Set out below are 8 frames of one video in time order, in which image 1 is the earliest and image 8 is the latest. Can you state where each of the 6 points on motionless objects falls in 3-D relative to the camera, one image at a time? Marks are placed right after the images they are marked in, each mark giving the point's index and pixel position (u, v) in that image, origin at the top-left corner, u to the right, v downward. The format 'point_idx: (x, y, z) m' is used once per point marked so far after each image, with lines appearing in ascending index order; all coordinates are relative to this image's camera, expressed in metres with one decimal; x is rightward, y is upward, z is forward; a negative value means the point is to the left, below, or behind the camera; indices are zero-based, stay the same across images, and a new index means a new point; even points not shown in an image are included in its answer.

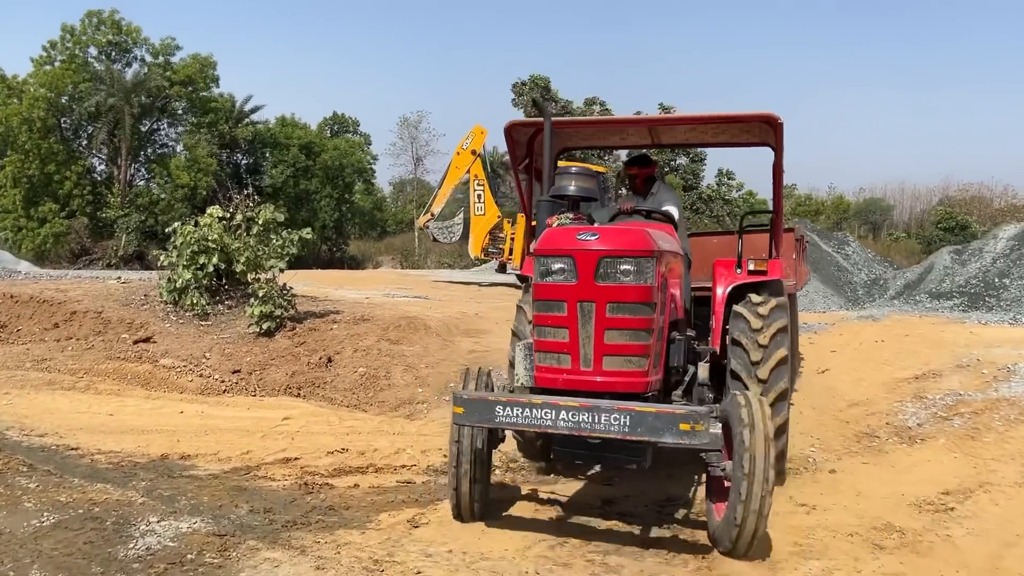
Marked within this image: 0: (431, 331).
0: (-1.0, -0.6, +10.0) m
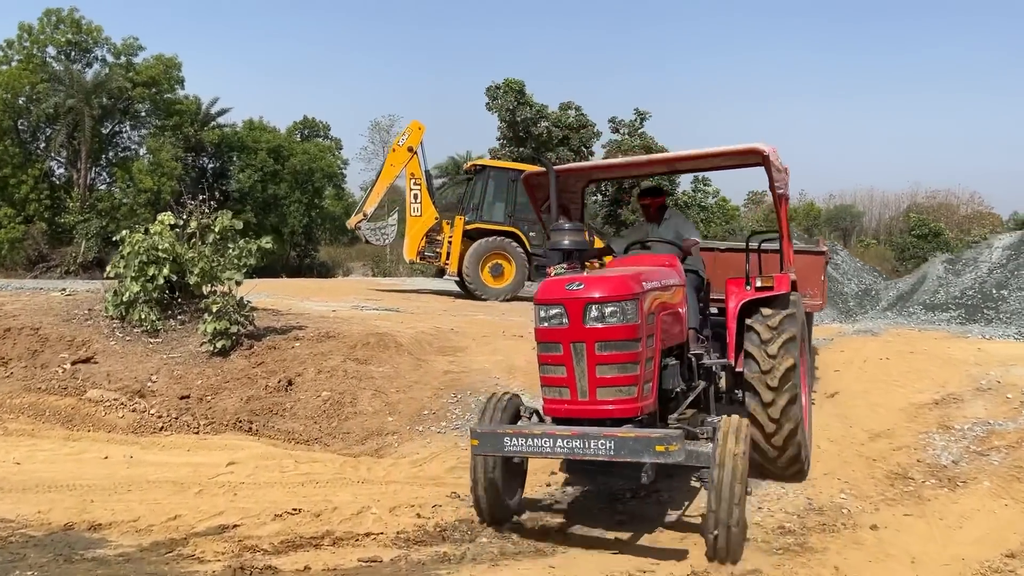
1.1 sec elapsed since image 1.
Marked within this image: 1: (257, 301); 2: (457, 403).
0: (-1.3, -0.7, +9.2) m
1: (-4.0, -0.2, +11.7) m
2: (-0.5, -1.1, +7.3) m
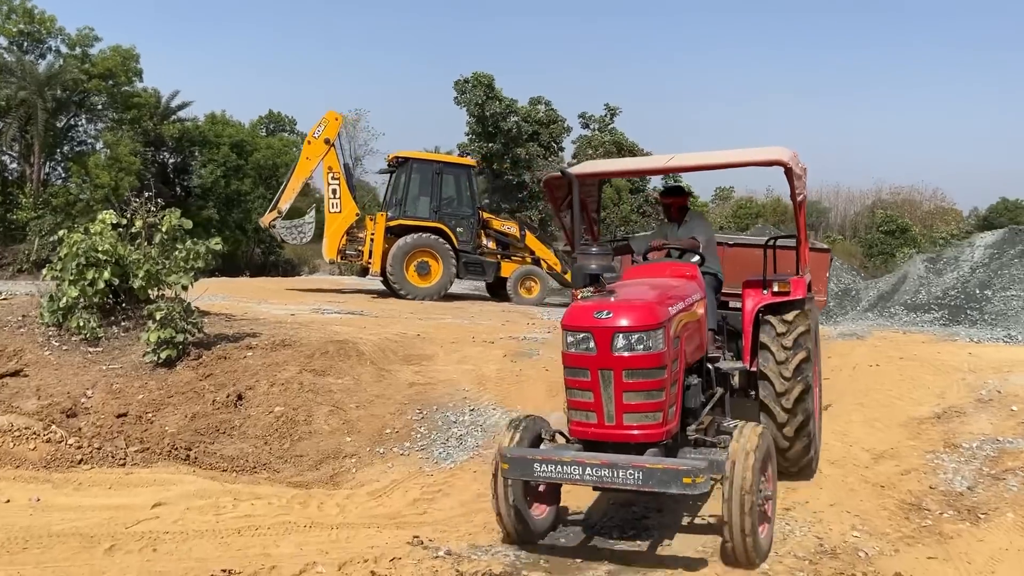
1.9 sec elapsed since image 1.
0: (-1.6, -0.8, +8.5) m
1: (-4.4, -0.2, +11.0) m
2: (-0.8, -1.2, +6.7) m
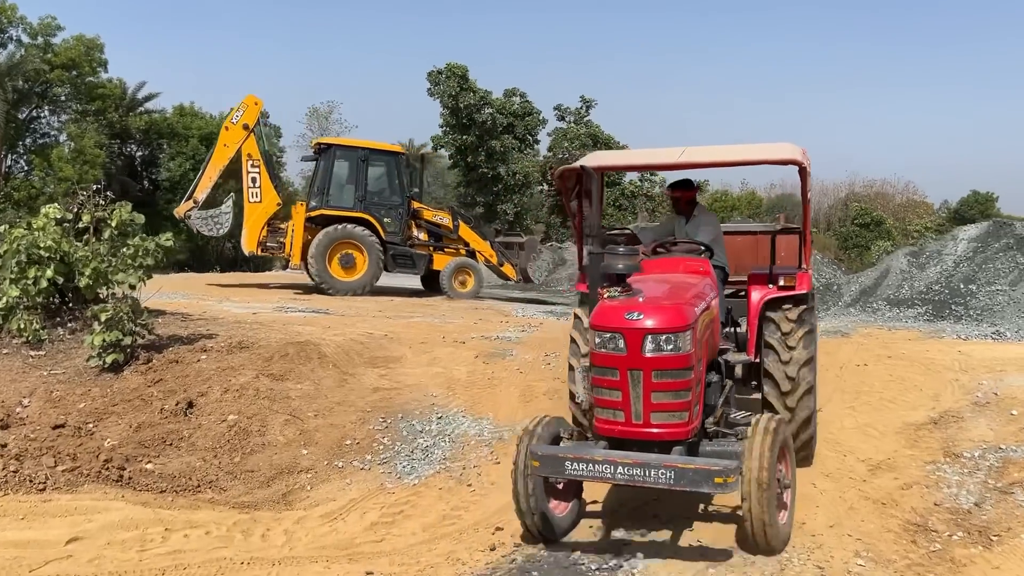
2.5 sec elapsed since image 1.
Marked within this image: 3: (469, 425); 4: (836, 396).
0: (-1.9, -0.8, +8.0) m
1: (-4.8, -0.2, +10.4) m
2: (-1.0, -1.1, +6.2) m
3: (-0.4, -1.1, +6.3) m
4: (+3.0, -1.0, +7.0) m
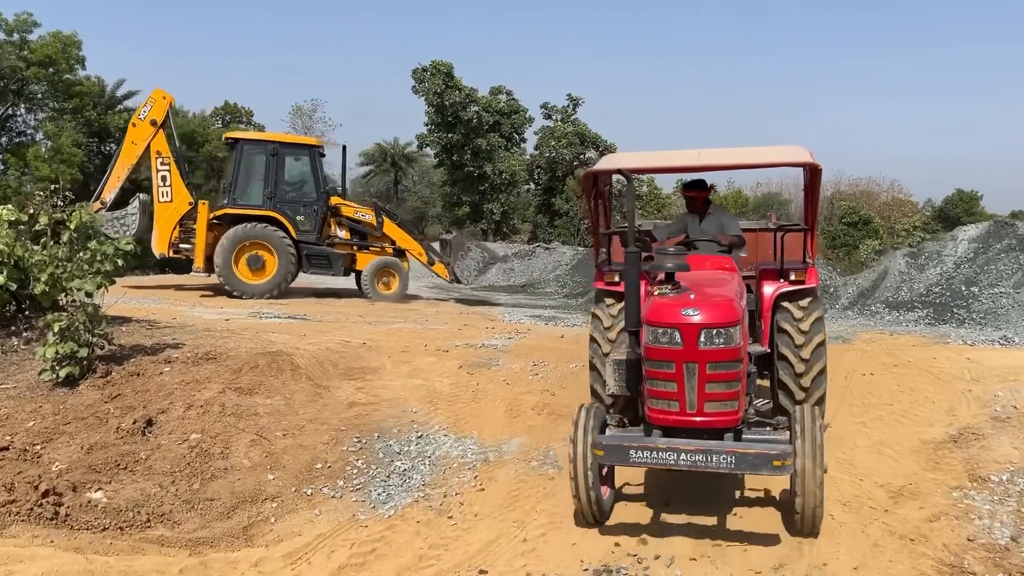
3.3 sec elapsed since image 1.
0: (-2.1, -0.8, +7.5) m
1: (-4.9, -0.3, +9.8) m
2: (-1.1, -1.2, +5.7) m
3: (-0.5, -1.2, +5.8) m
4: (+2.8, -1.0, +6.6) m
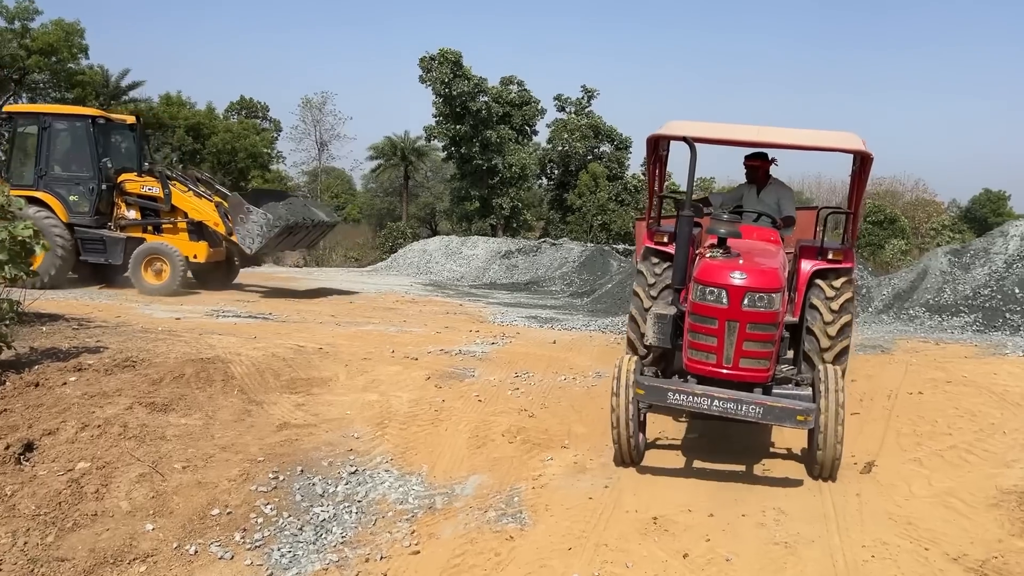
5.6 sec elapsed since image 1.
0: (-2.3, -0.8, +6.3) m
1: (-5.1, -0.2, +8.7) m
2: (-1.4, -1.2, +4.5) m
3: (-0.7, -1.2, +4.6) m
4: (+2.6, -1.1, +5.3) m
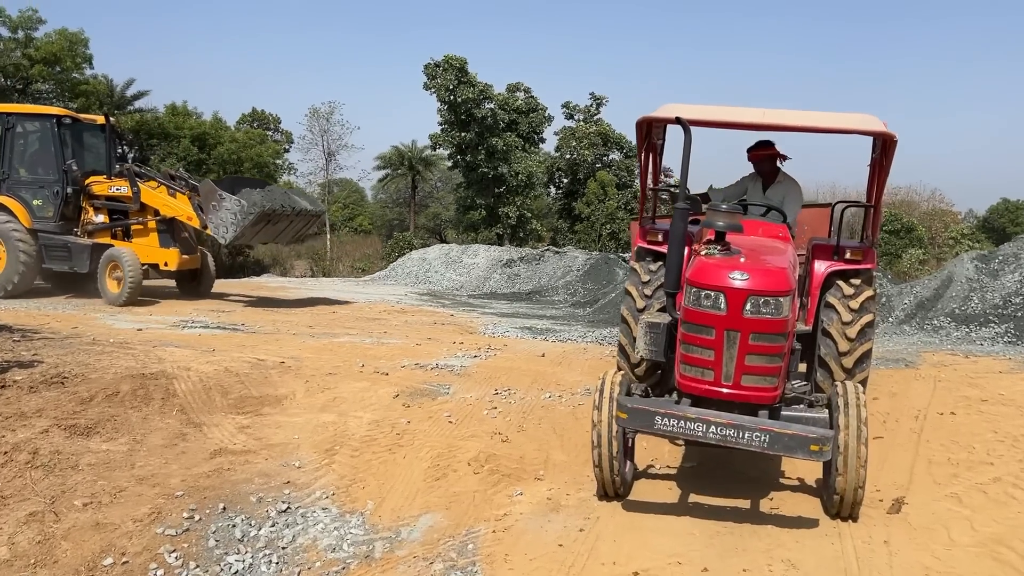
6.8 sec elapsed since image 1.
0: (-2.5, -0.8, +5.6) m
1: (-5.3, -0.3, +8.0) m
2: (-1.6, -1.2, +3.8) m
3: (-0.9, -1.2, +3.8) m
4: (+2.4, -1.1, +4.5) m
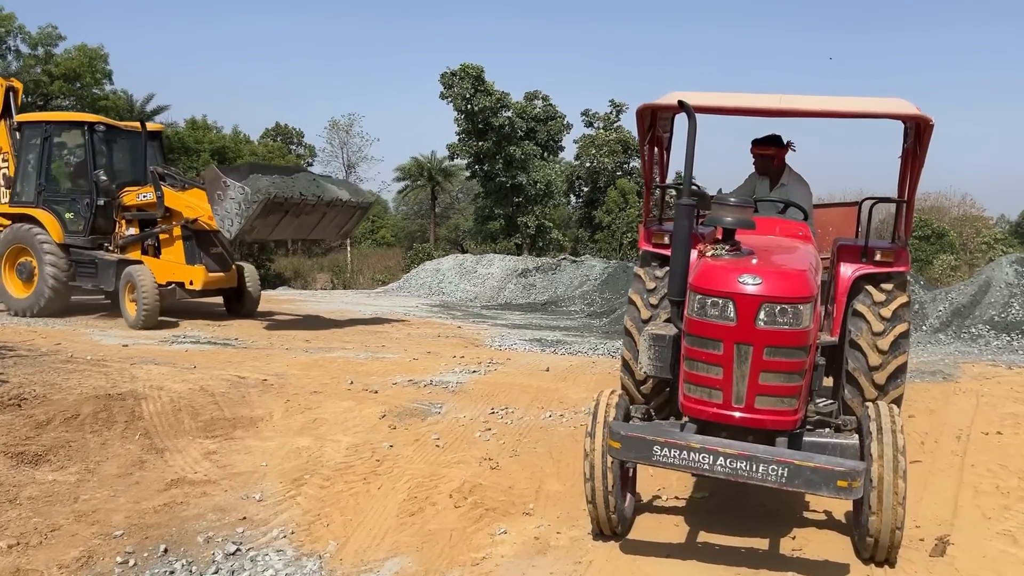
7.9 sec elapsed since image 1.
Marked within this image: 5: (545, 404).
0: (-2.5, -0.9, +5.1) m
1: (-5.2, -0.5, +7.7) m
2: (-1.7, -1.3, +3.3) m
3: (-1.0, -1.2, +3.3) m
4: (+2.3, -1.1, +3.9) m
5: (+0.3, -0.9, +6.1) m
